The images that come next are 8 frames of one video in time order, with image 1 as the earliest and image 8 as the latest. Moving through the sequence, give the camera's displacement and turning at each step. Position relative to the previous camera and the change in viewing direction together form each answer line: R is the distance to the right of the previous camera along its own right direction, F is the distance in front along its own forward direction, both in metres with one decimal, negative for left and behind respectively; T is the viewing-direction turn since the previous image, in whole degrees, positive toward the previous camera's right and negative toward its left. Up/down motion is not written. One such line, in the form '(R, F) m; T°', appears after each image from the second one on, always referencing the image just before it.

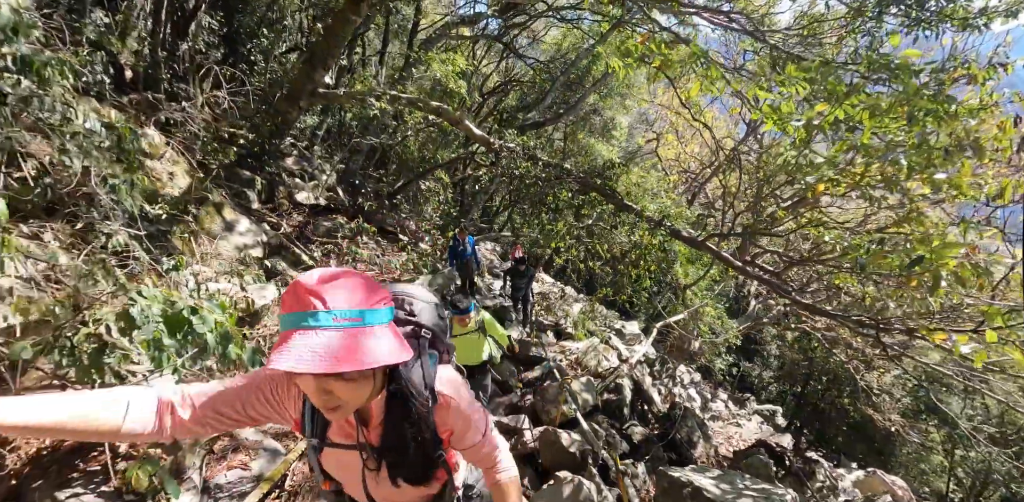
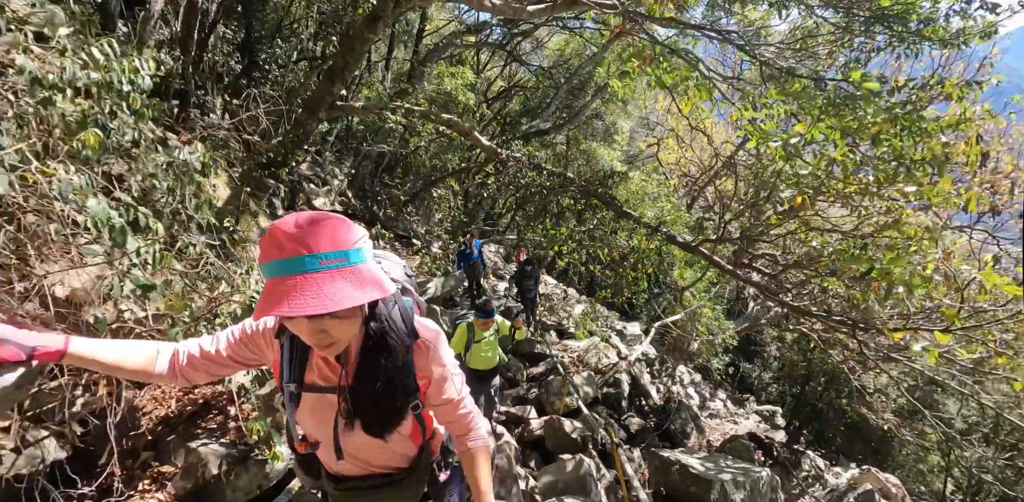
(0.0, -0.3) m; 0°
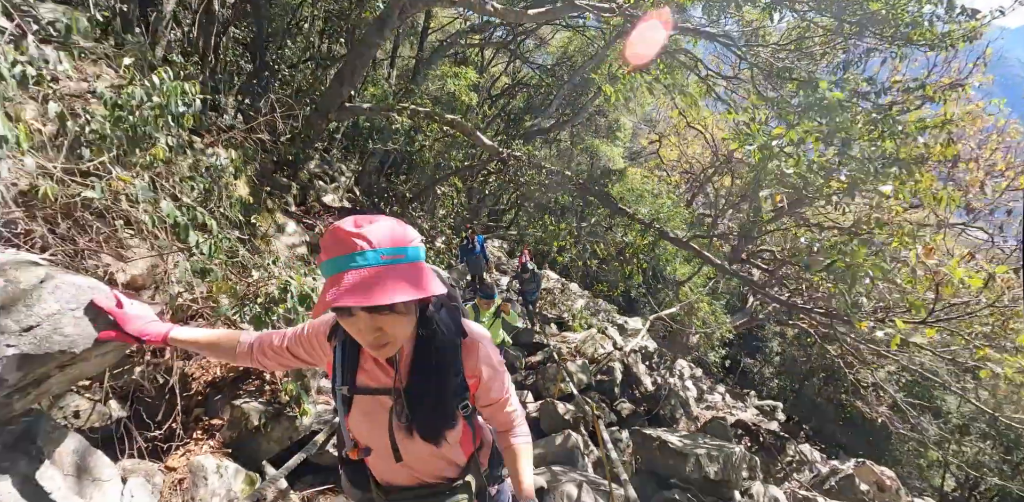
(0.0, -0.2) m; -1°
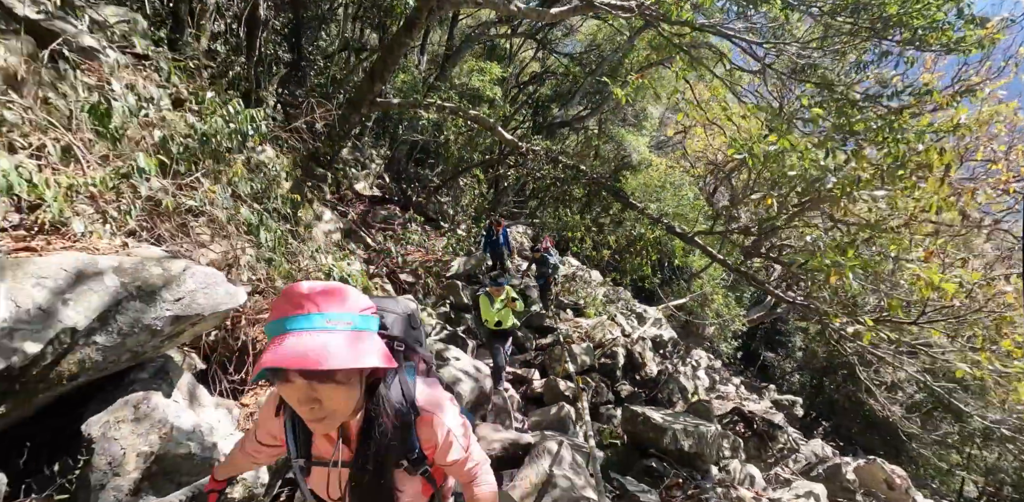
(+0.1, -0.4) m; -3°
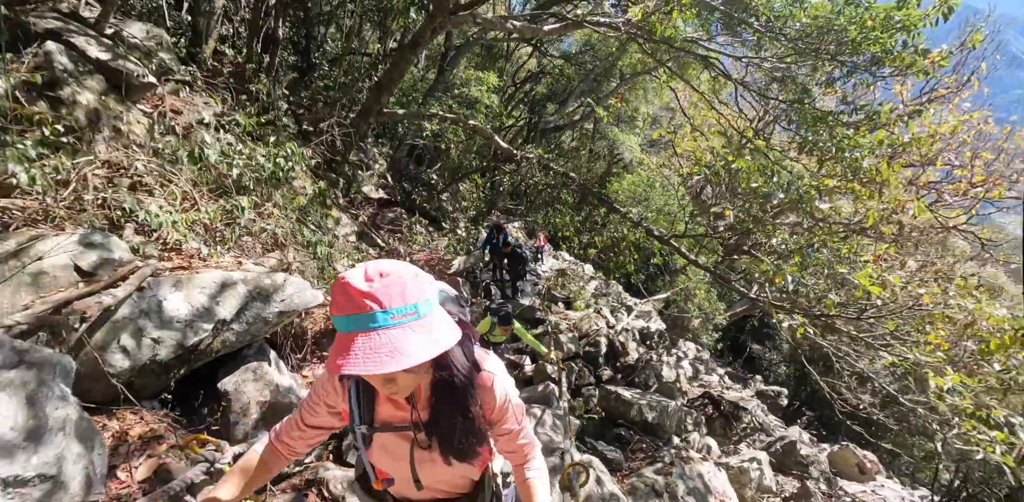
(0.0, -0.6) m; 0°
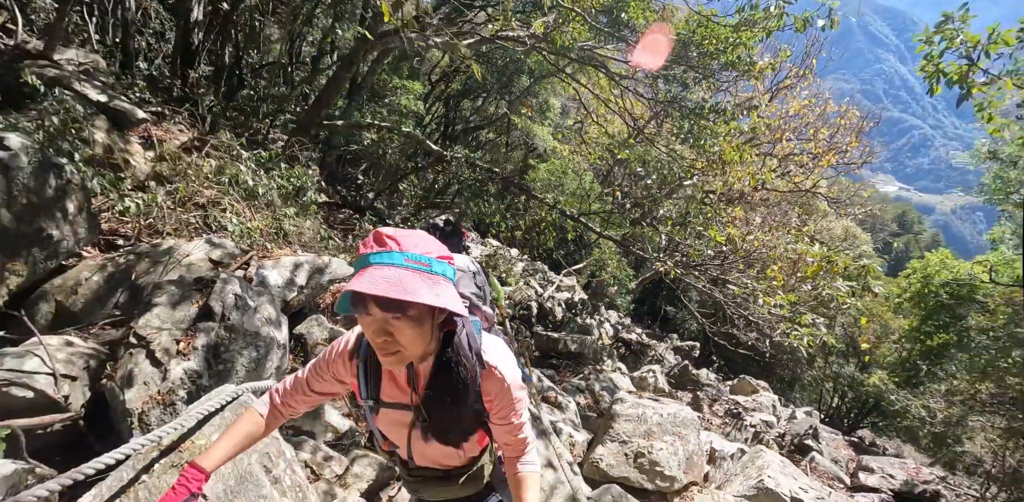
(-0.2, -1.1) m; +8°
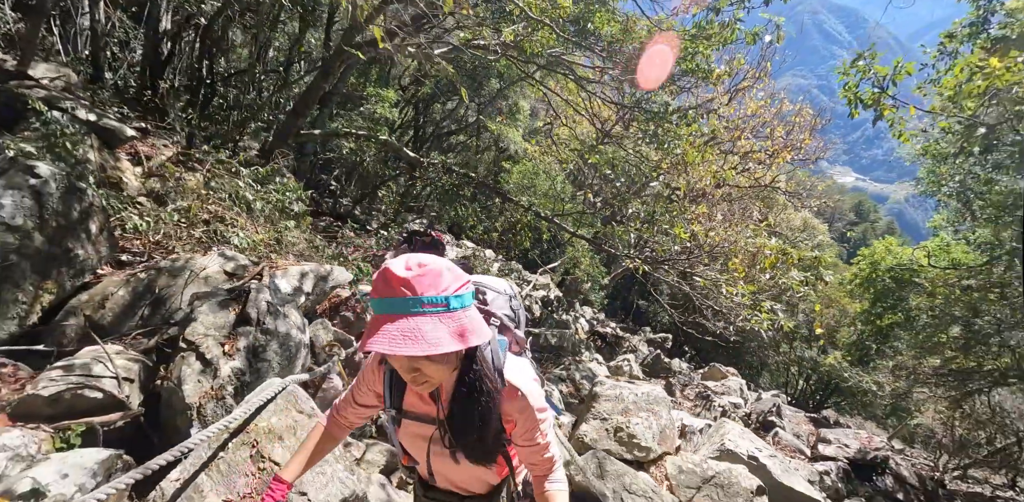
(-0.1, -0.3) m; +3°
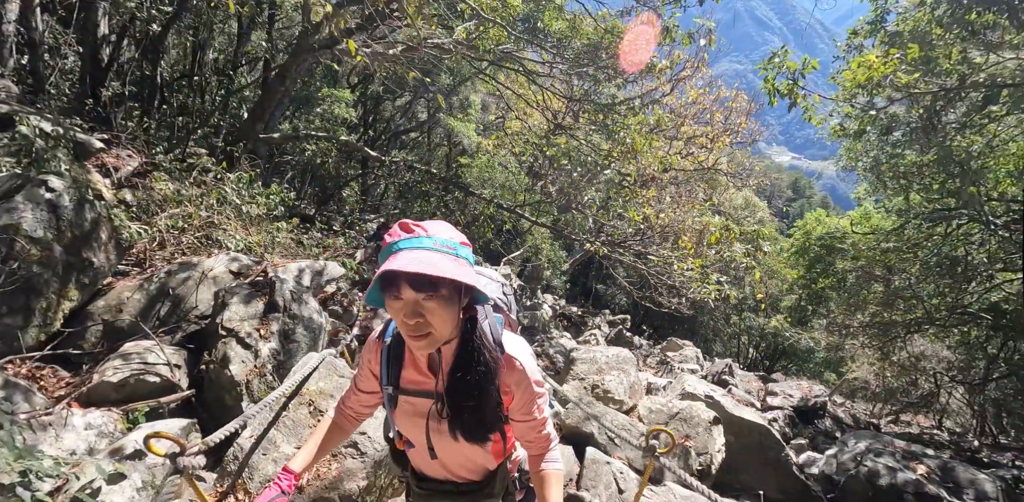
(-0.1, -0.3) m; +5°
